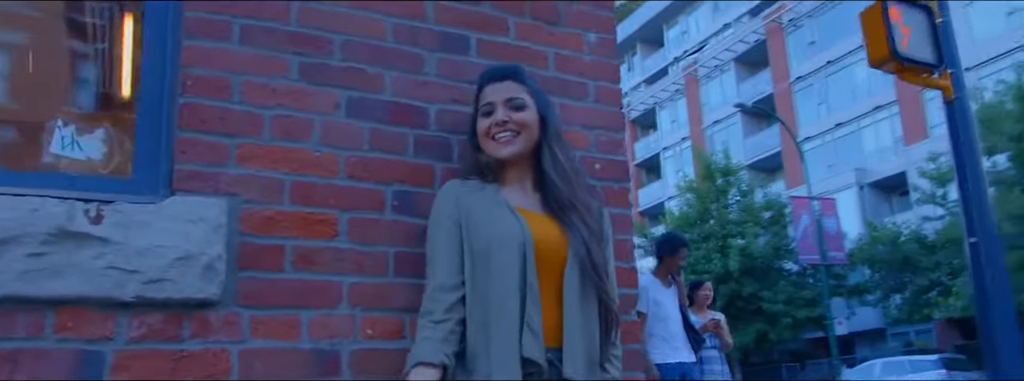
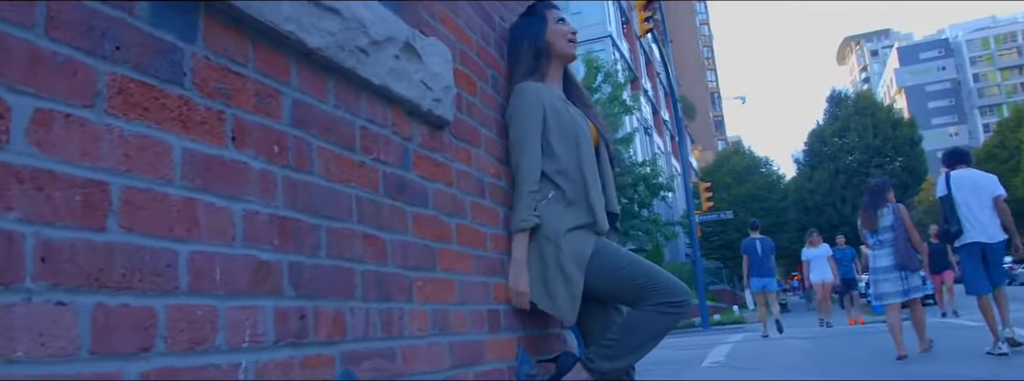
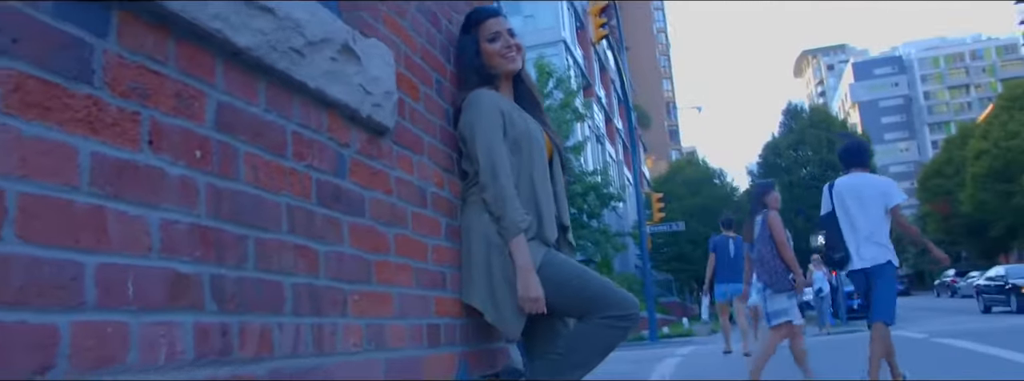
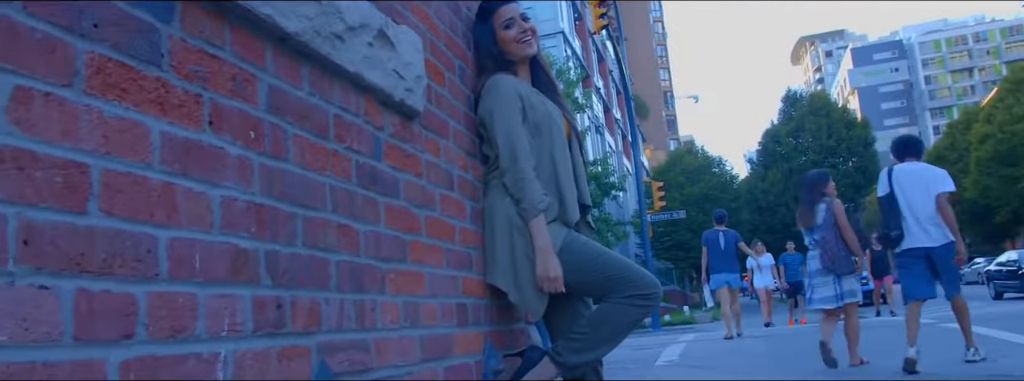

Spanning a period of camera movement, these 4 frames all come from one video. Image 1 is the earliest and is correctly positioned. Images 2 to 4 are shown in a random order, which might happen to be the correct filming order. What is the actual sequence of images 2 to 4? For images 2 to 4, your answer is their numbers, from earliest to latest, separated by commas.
3, 4, 2
